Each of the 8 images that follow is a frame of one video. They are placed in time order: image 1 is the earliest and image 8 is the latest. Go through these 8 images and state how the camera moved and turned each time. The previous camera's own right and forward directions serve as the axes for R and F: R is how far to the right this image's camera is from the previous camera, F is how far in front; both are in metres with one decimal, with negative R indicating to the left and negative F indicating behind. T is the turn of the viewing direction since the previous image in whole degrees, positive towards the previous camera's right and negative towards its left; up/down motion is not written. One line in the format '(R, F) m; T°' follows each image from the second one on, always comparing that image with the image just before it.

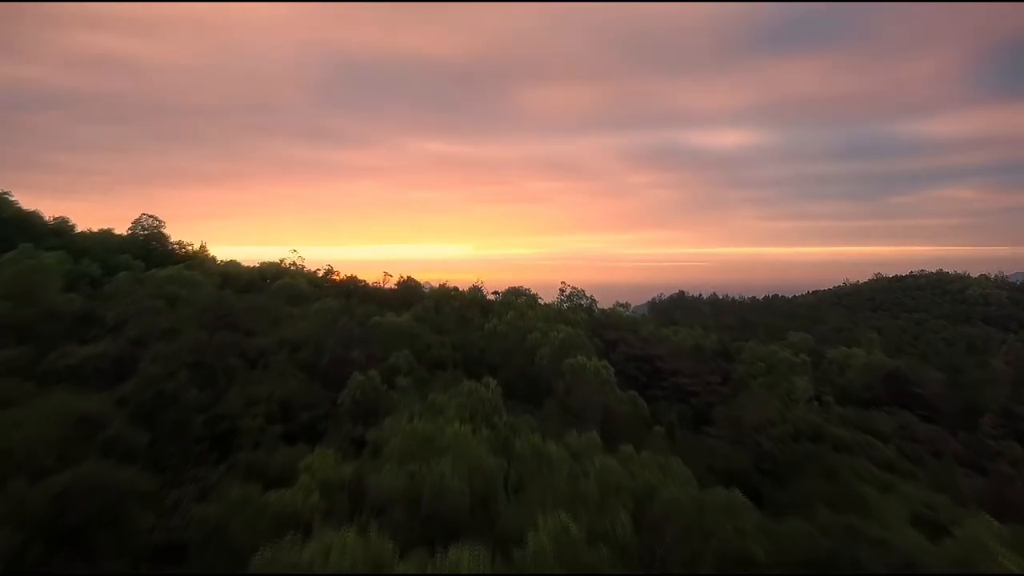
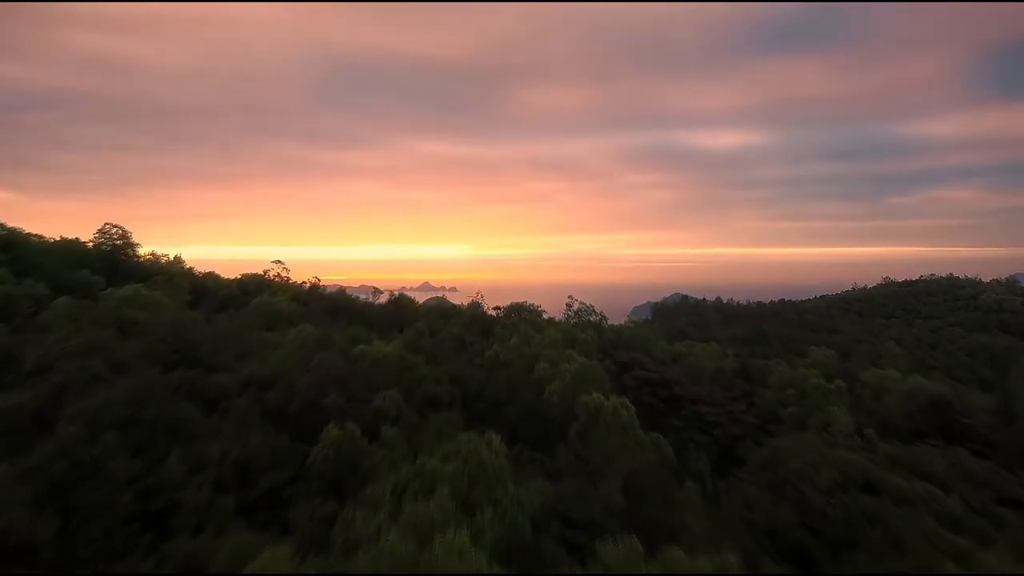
(-0.1, +1.4) m; 0°
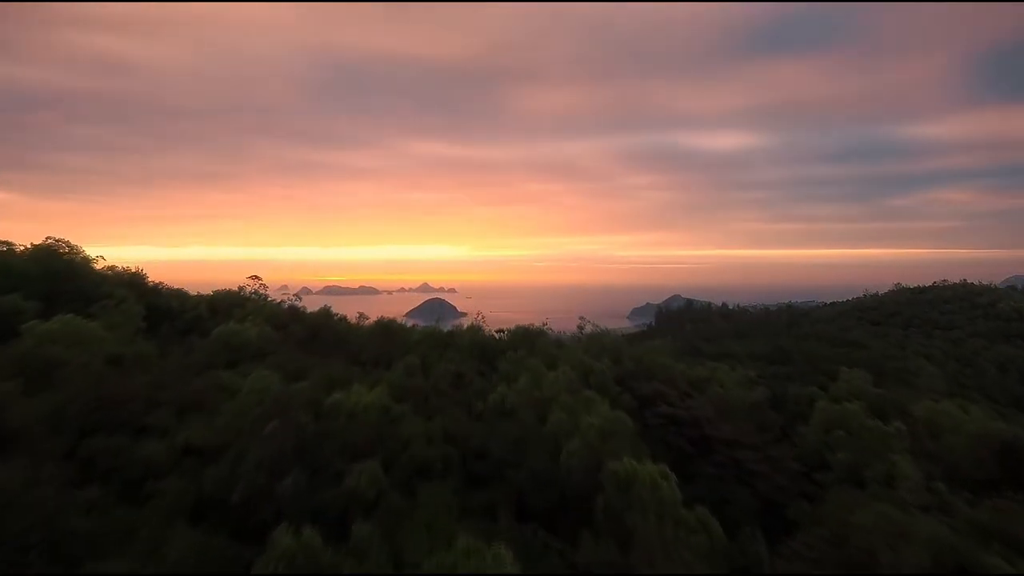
(-0.2, +1.7) m; 0°
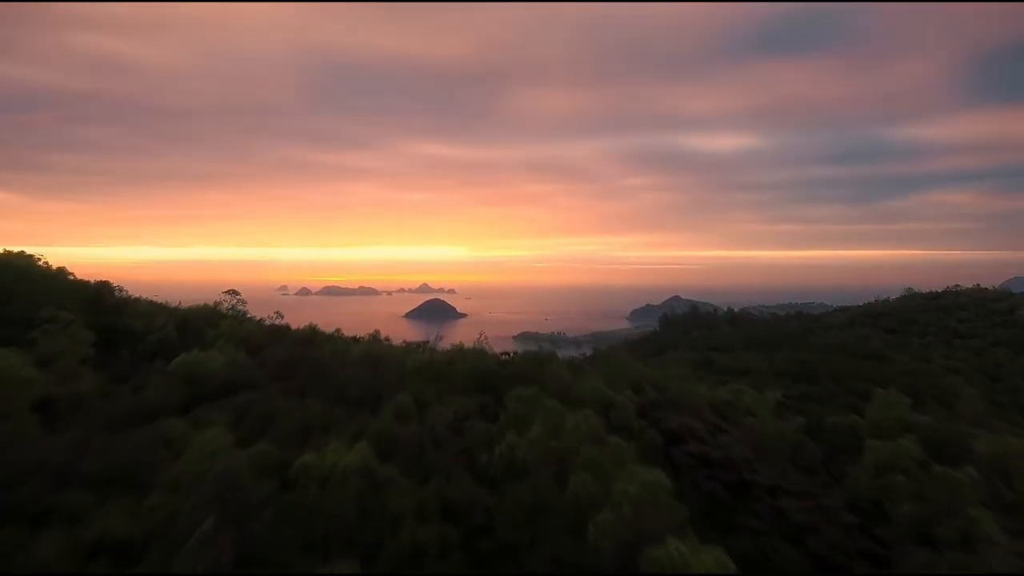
(-0.2, +1.5) m; 0°
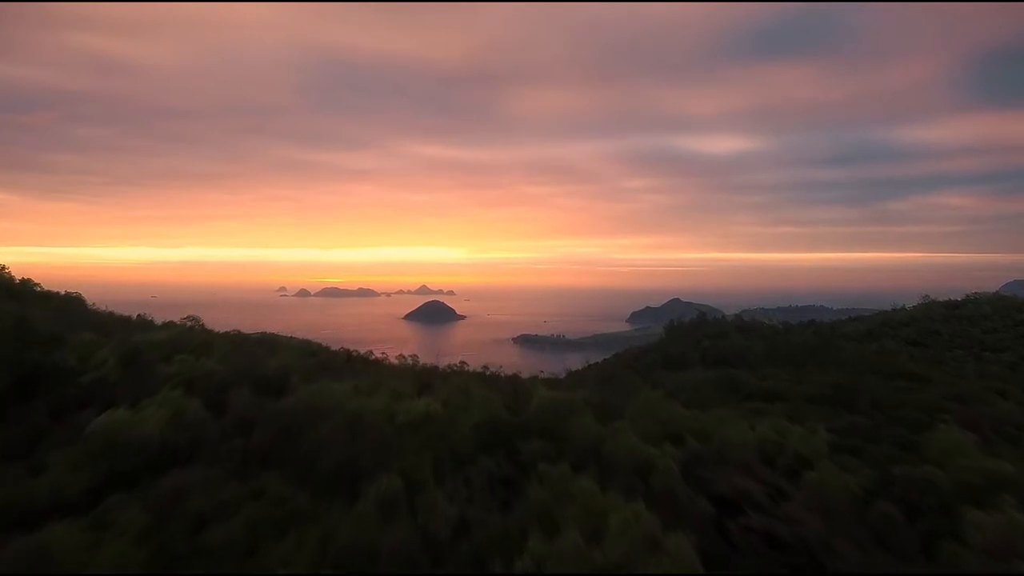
(-0.3, +2.0) m; 0°
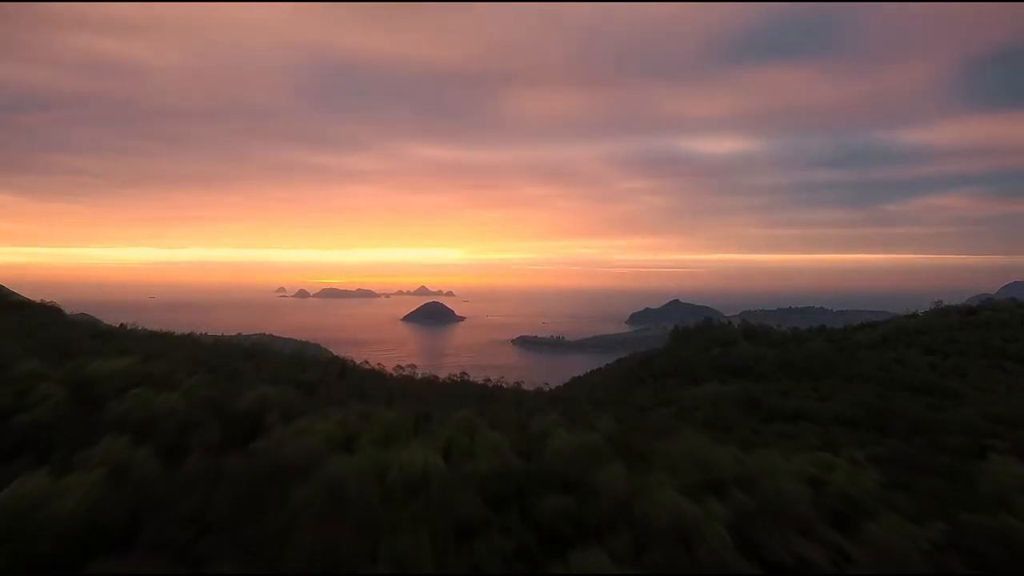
(-0.3, +1.5) m; 0°
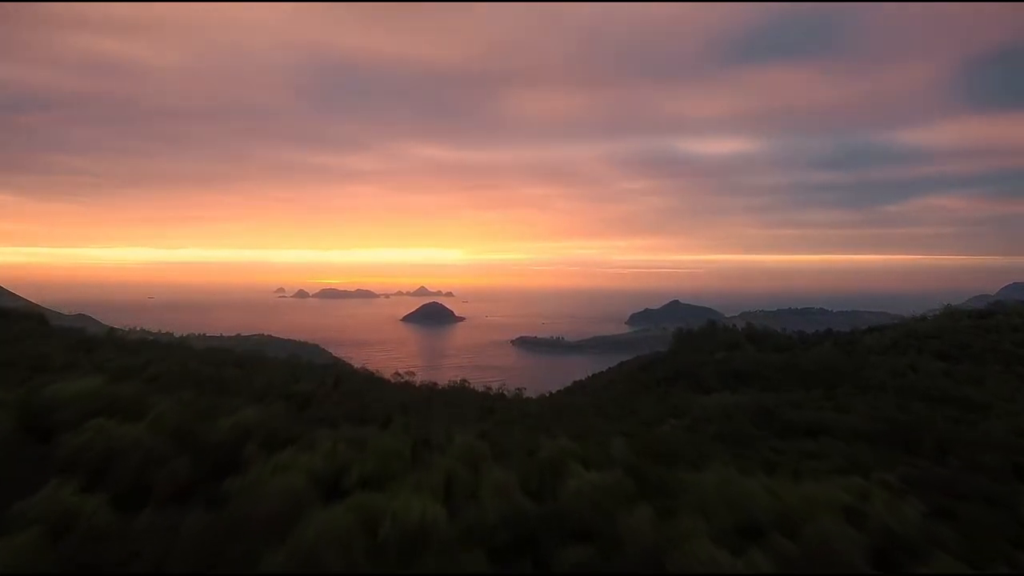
(-0.1, +1.0) m; 0°
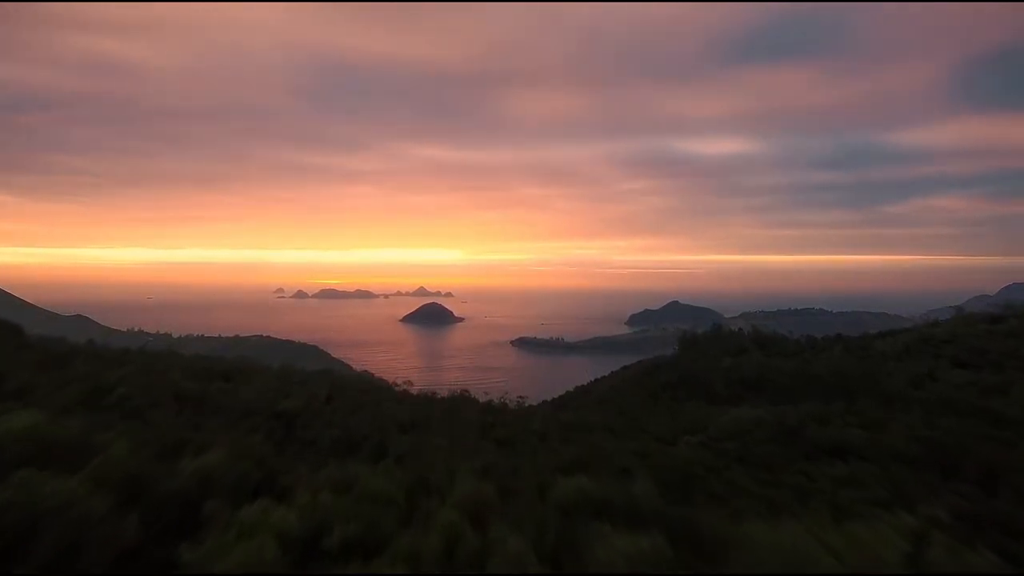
(-0.2, +1.2) m; 0°
